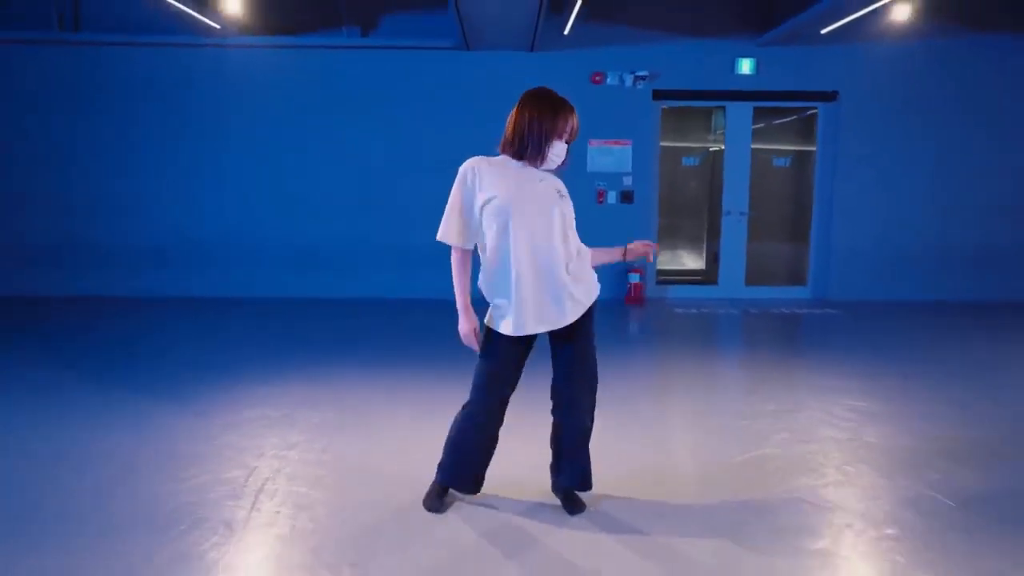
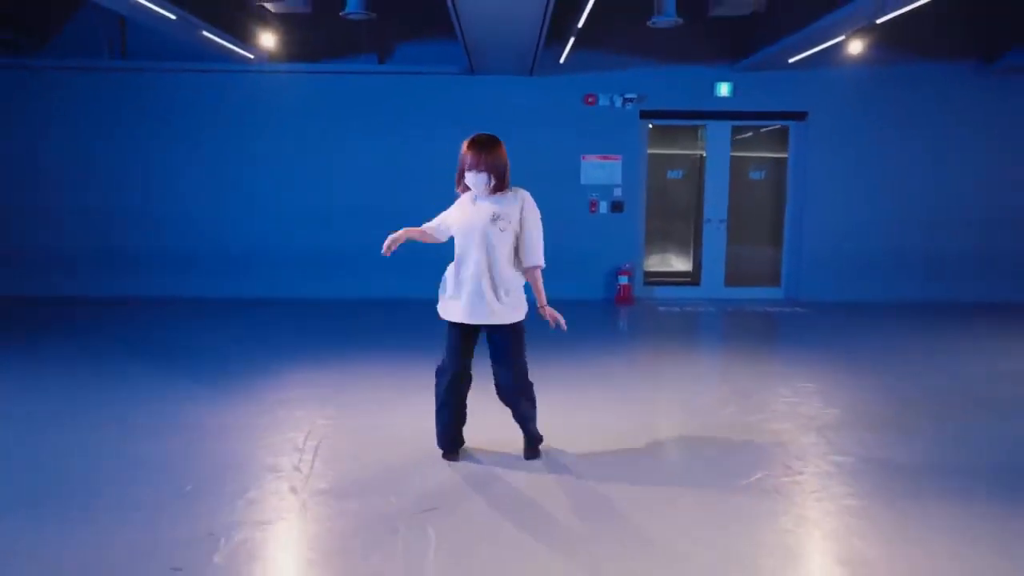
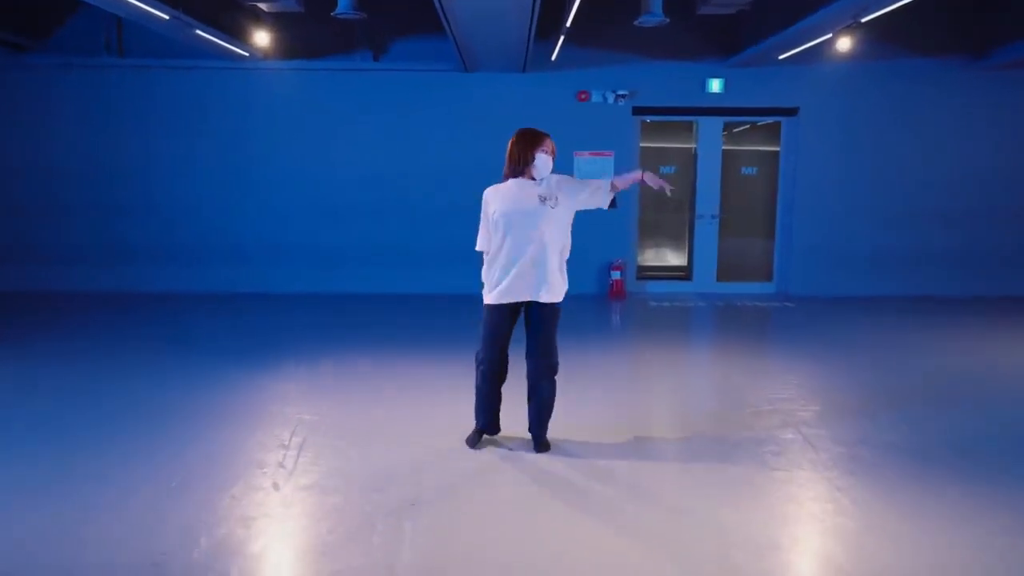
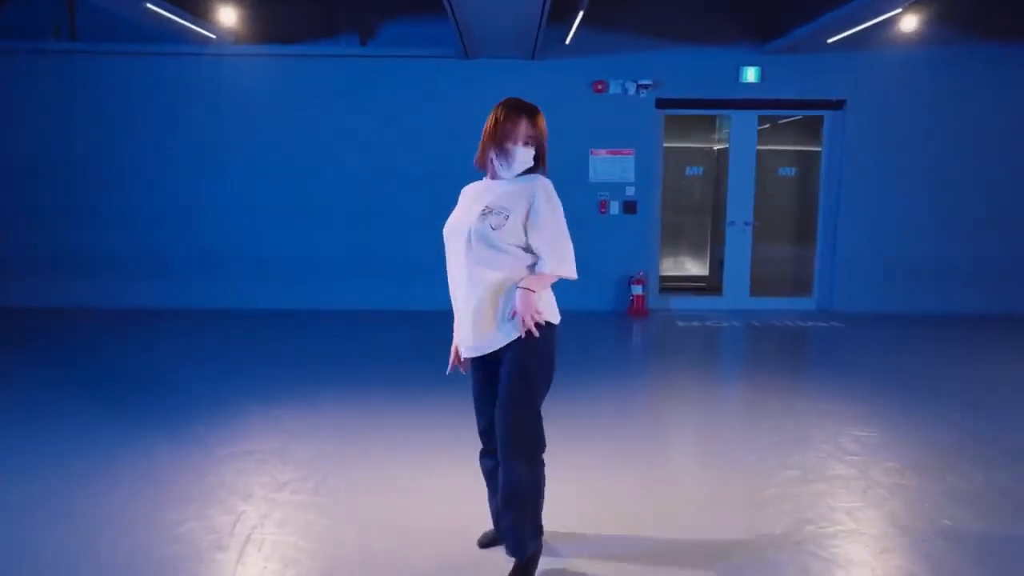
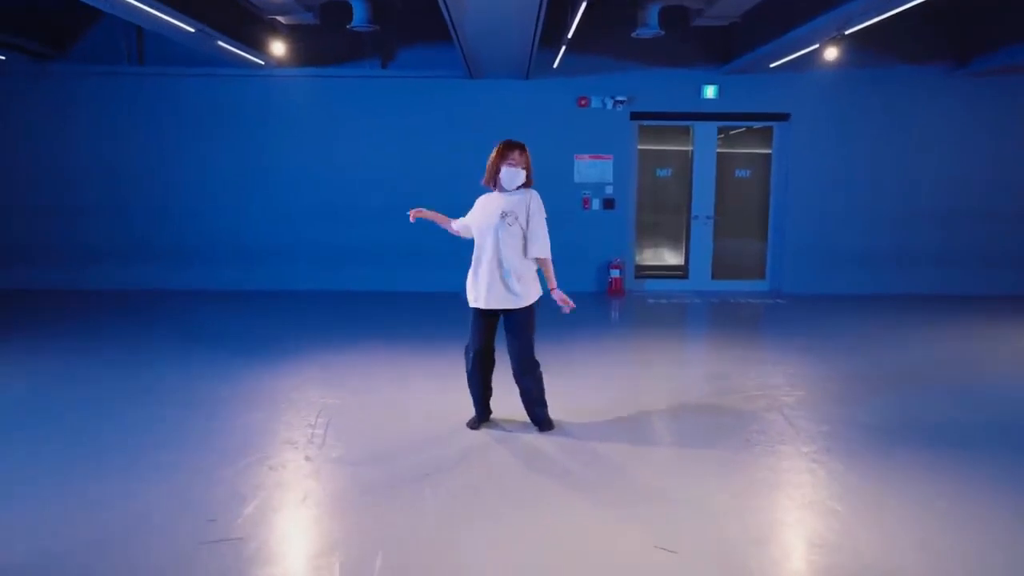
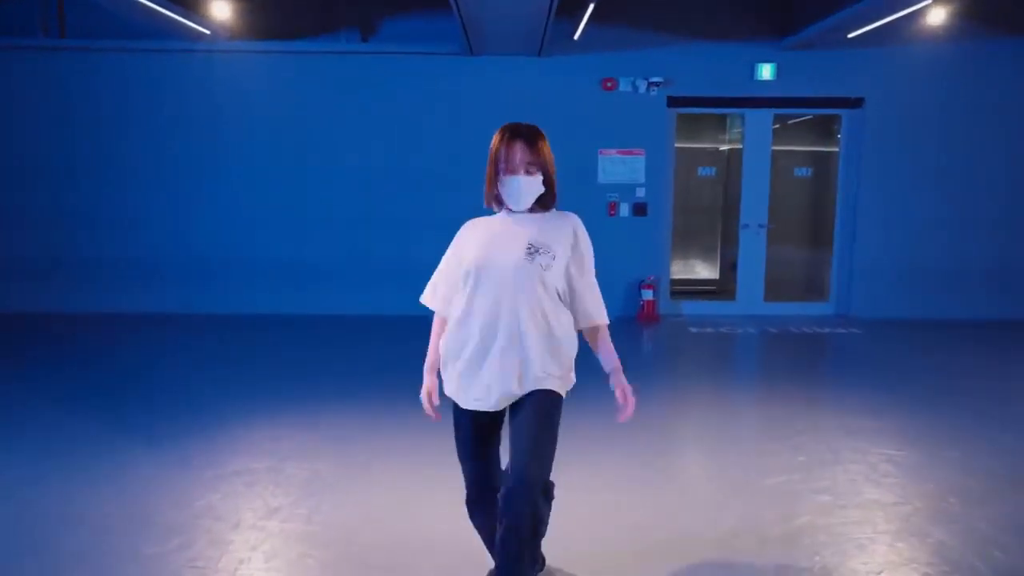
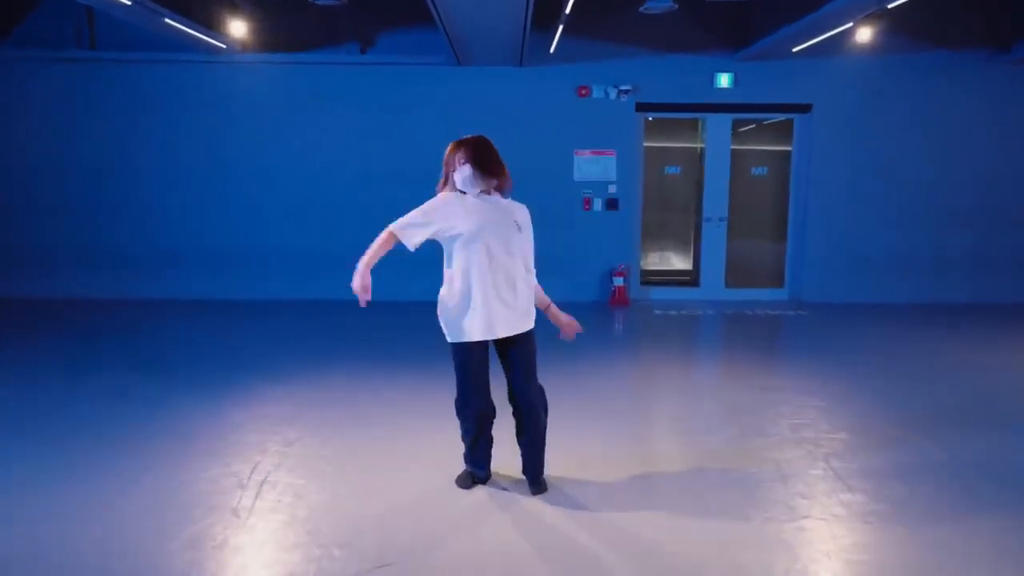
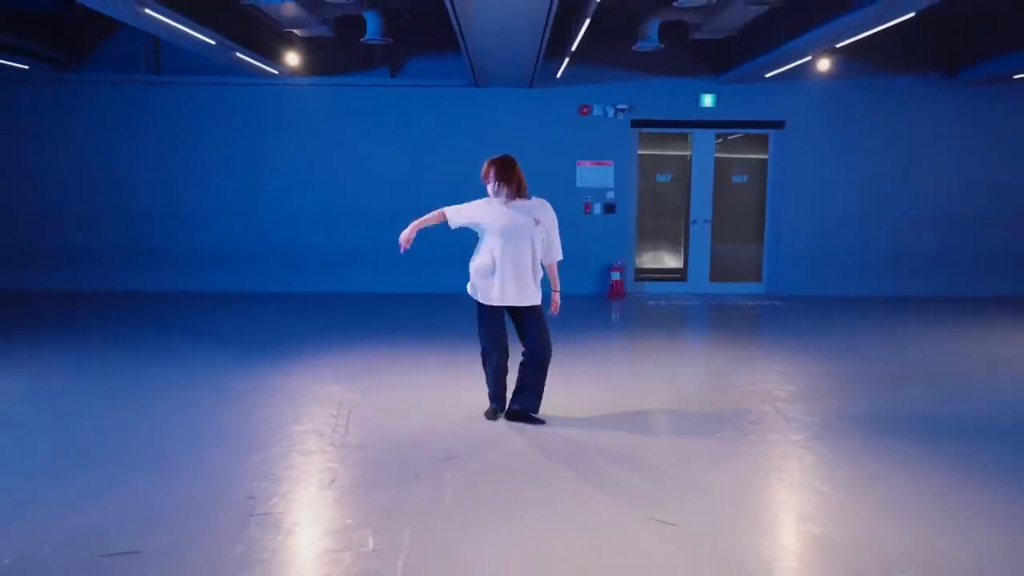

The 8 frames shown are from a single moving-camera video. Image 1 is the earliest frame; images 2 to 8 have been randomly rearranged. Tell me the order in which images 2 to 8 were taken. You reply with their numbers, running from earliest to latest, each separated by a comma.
2, 8, 5, 3, 7, 4, 6
